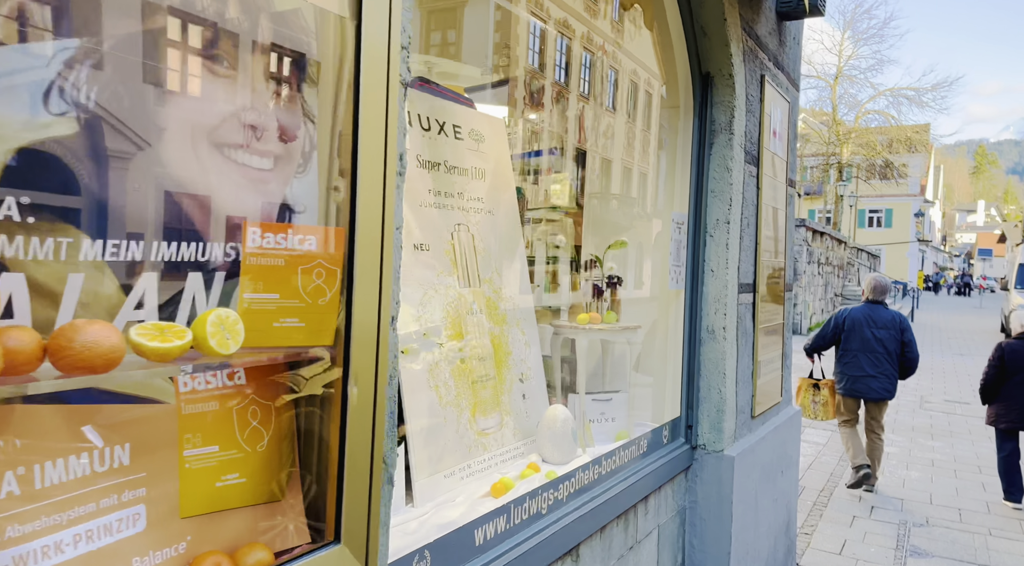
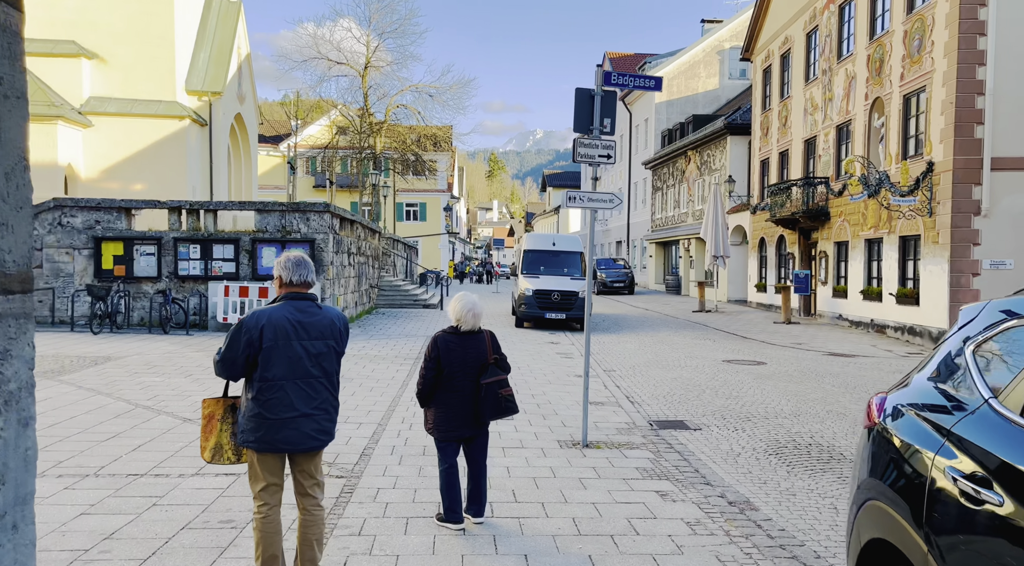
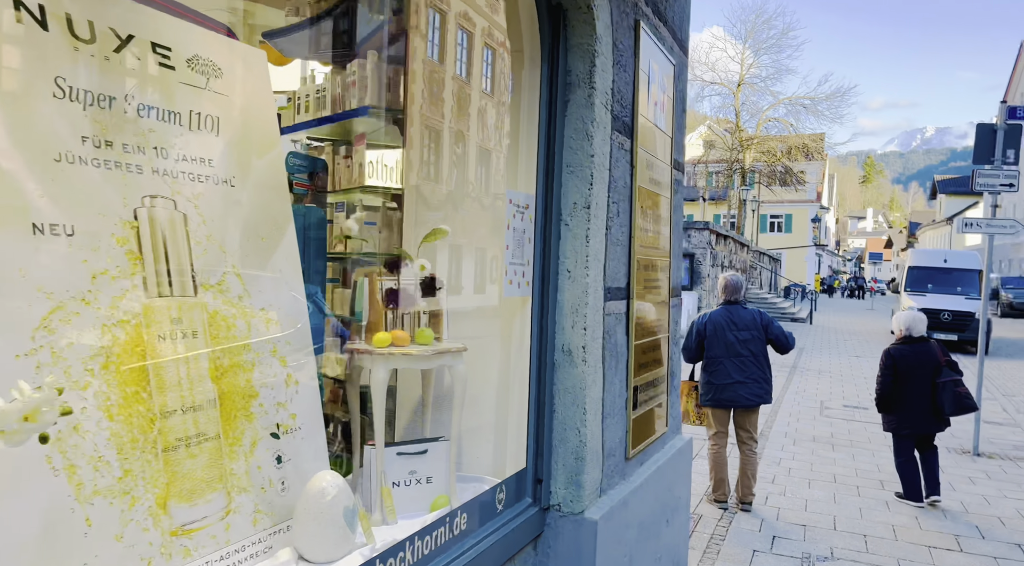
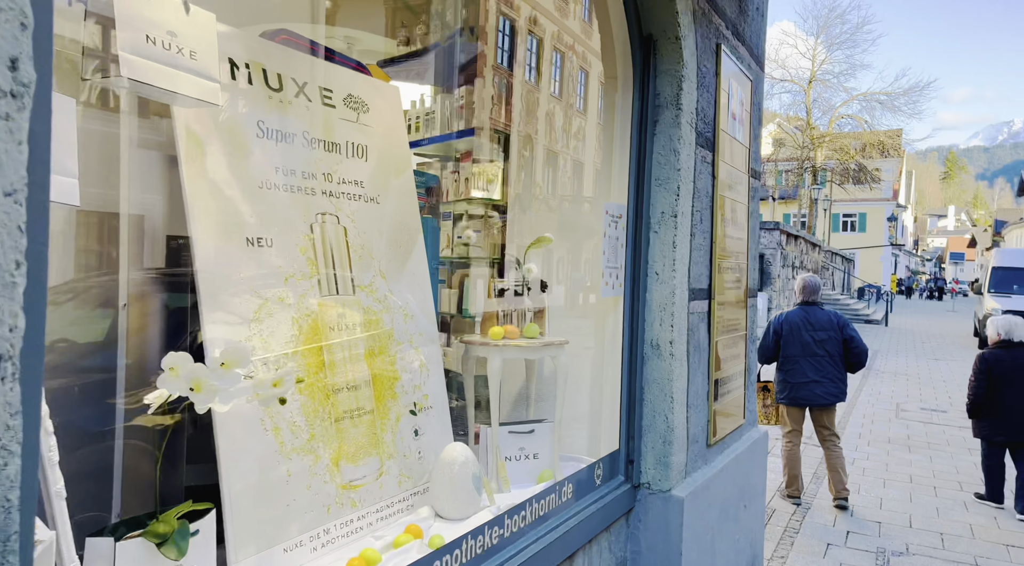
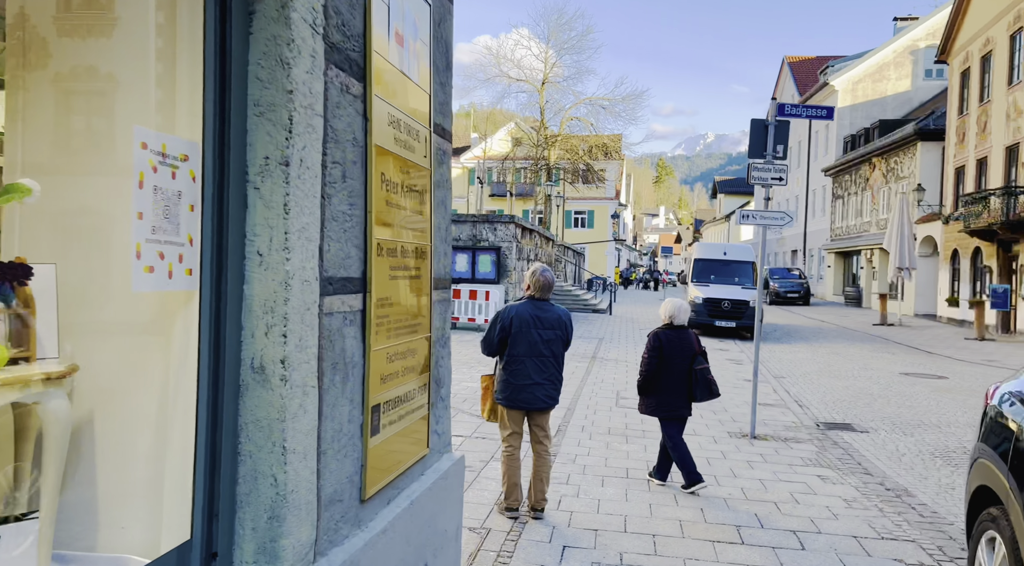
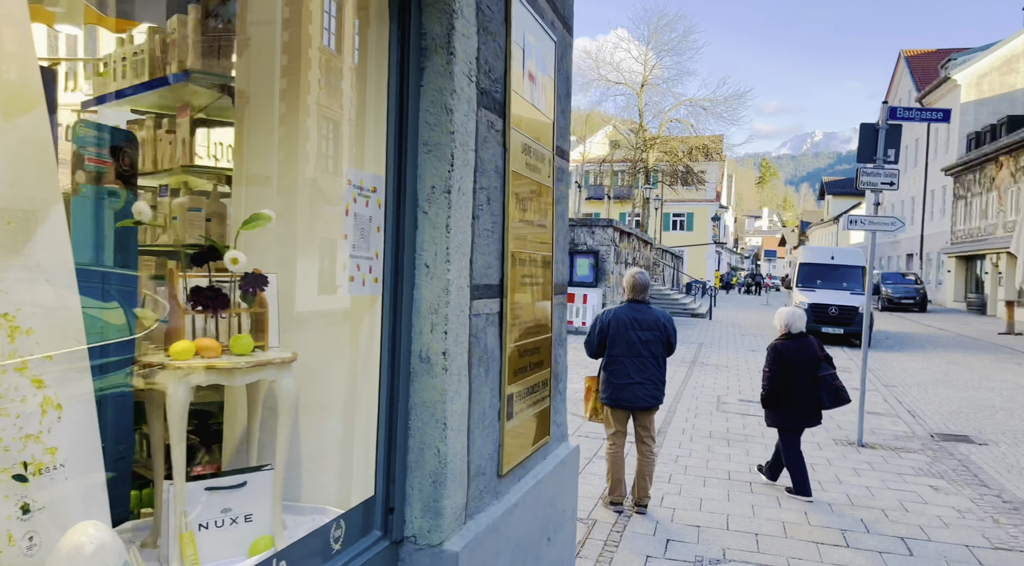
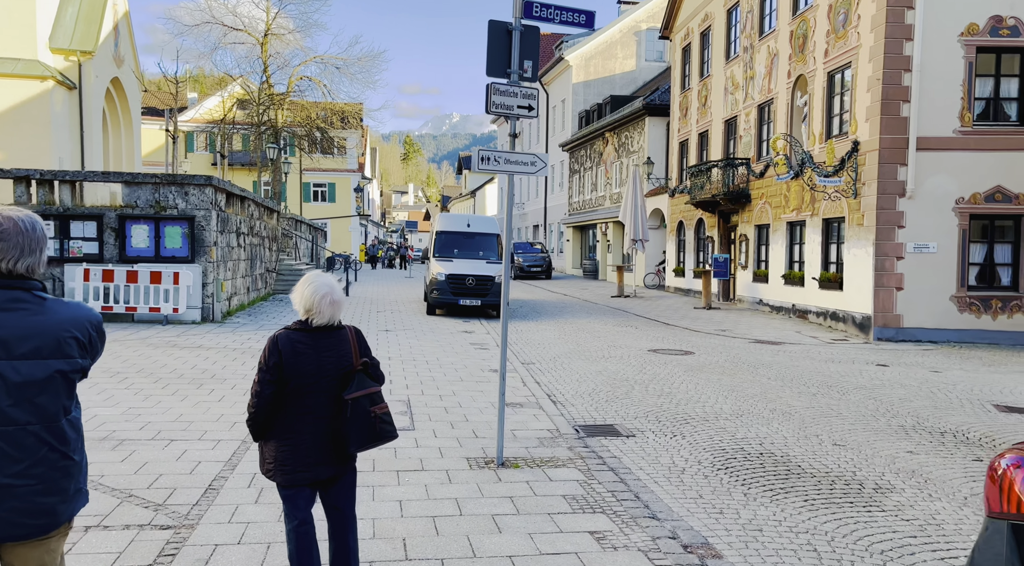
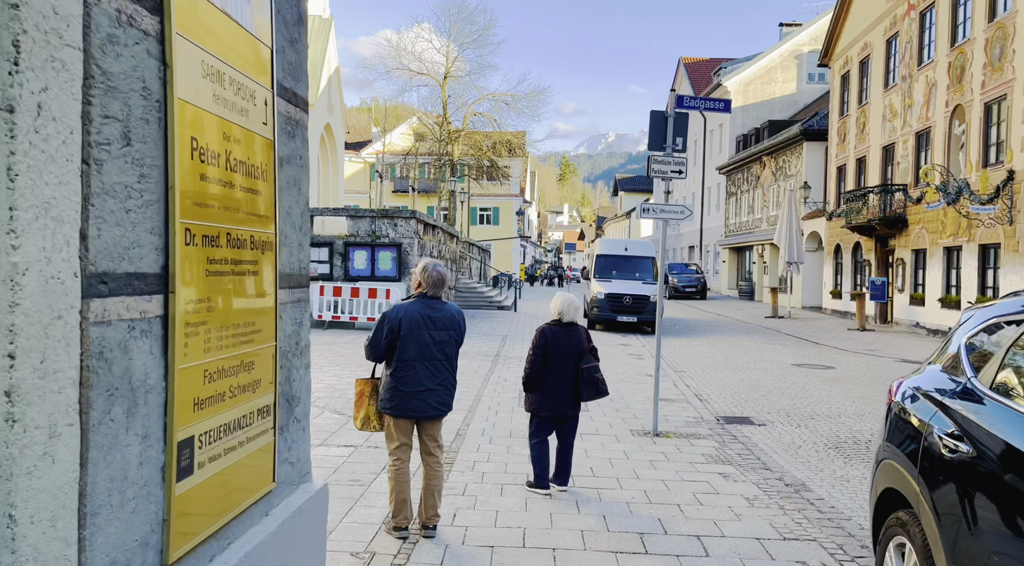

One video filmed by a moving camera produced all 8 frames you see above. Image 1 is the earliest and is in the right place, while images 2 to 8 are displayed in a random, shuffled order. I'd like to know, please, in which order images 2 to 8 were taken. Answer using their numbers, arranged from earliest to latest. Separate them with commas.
4, 3, 6, 5, 8, 2, 7
